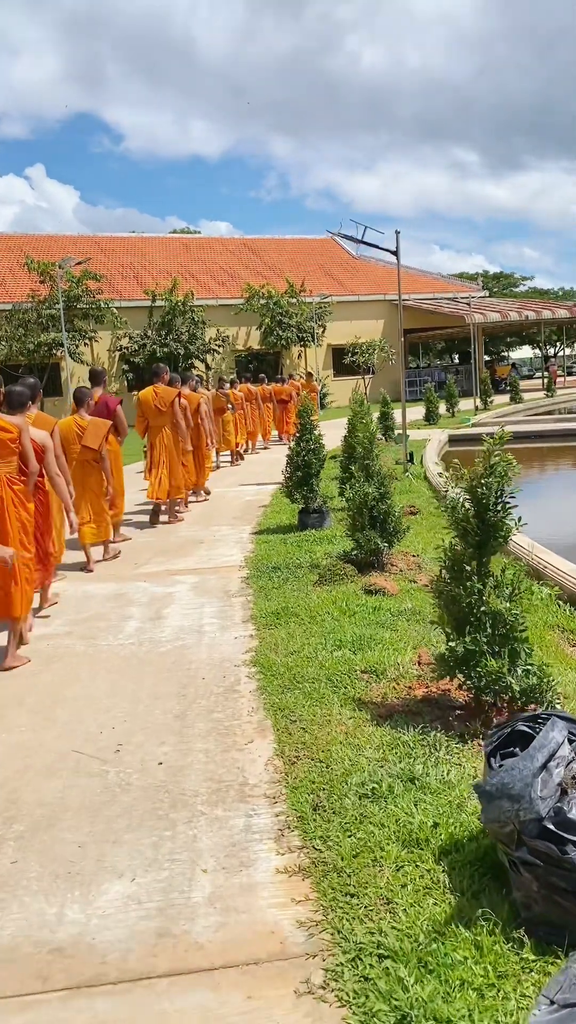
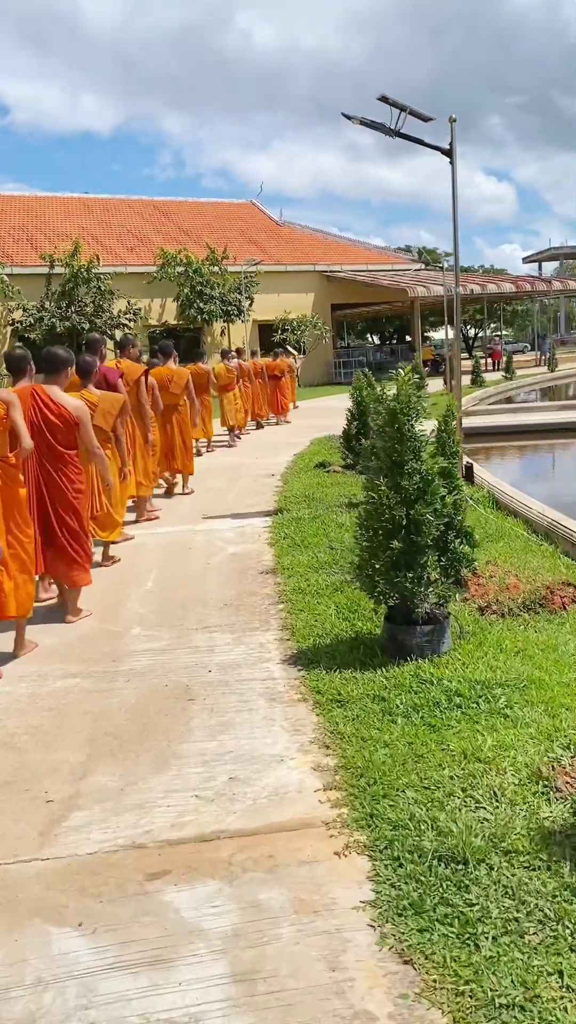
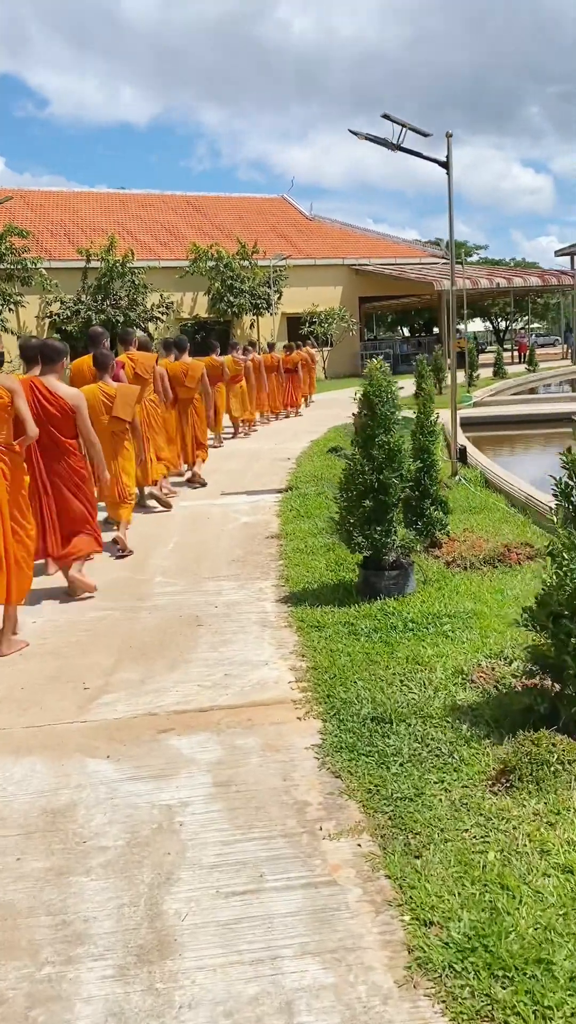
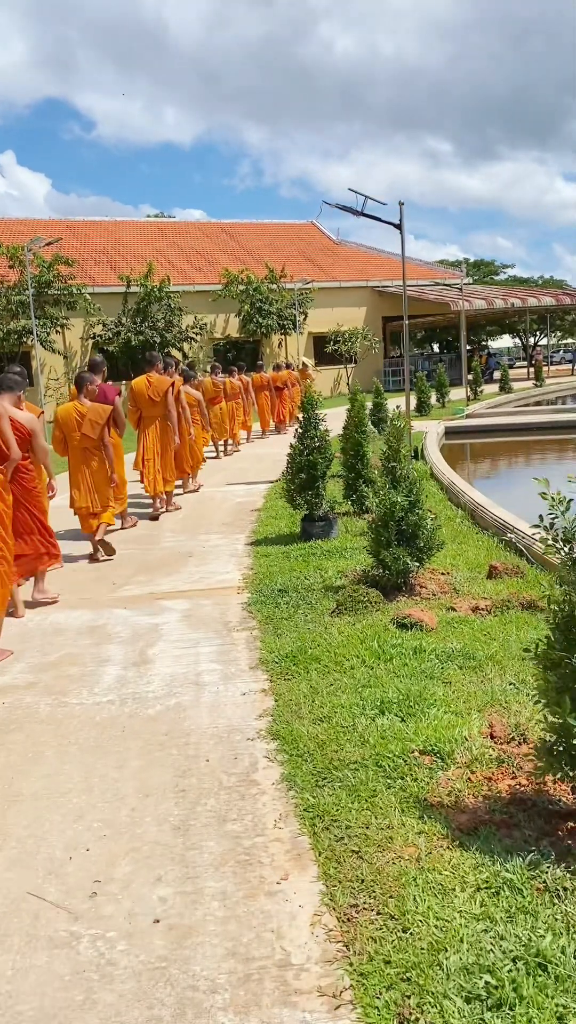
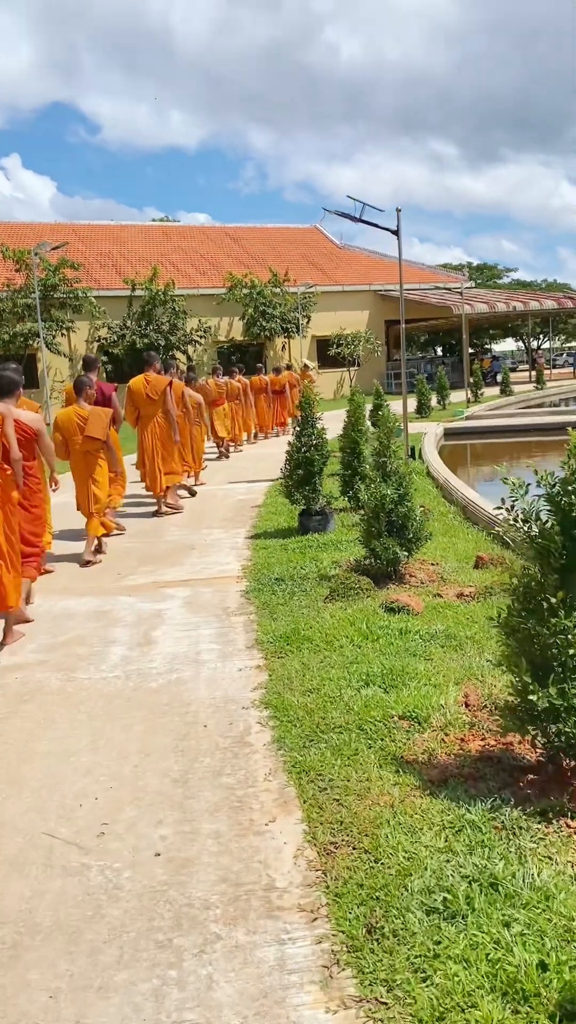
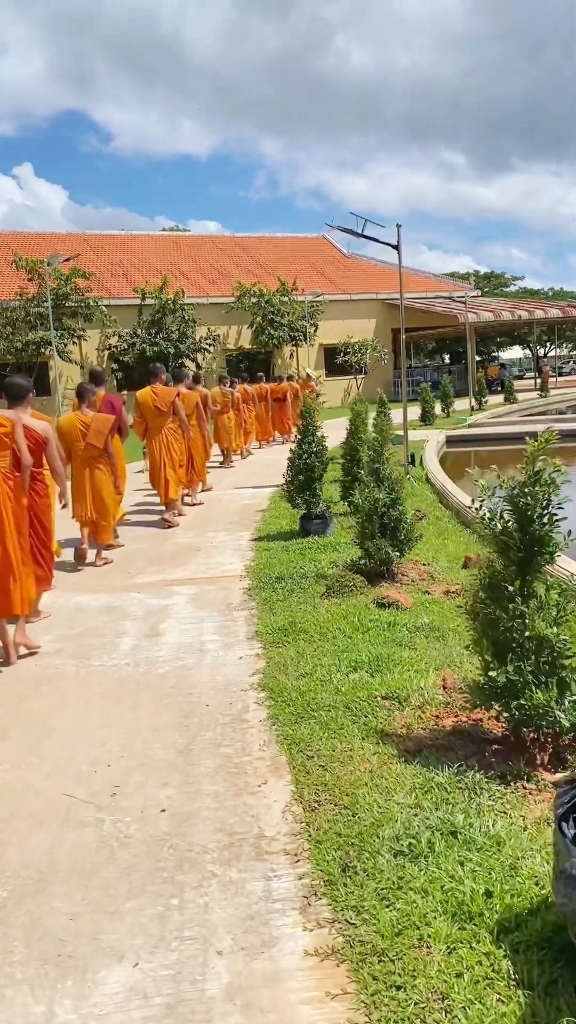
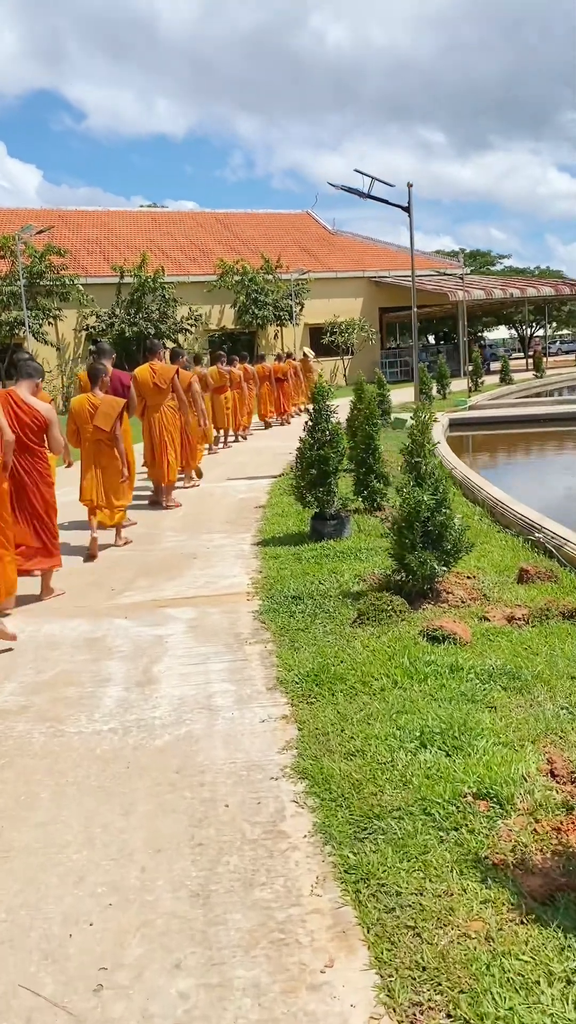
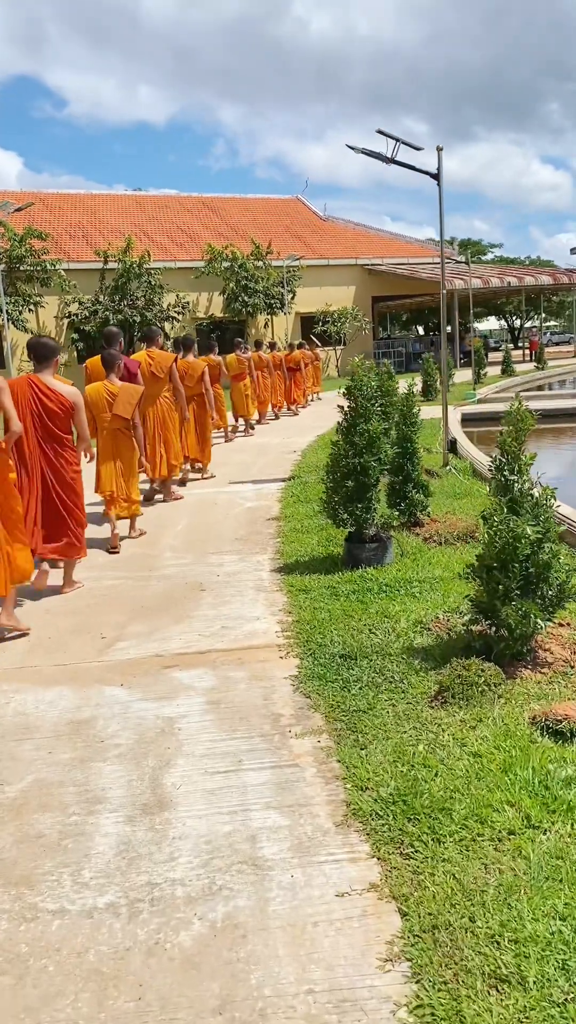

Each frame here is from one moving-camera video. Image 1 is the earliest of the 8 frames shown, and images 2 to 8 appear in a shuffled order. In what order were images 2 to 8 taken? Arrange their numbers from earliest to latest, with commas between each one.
6, 5, 4, 7, 8, 3, 2
